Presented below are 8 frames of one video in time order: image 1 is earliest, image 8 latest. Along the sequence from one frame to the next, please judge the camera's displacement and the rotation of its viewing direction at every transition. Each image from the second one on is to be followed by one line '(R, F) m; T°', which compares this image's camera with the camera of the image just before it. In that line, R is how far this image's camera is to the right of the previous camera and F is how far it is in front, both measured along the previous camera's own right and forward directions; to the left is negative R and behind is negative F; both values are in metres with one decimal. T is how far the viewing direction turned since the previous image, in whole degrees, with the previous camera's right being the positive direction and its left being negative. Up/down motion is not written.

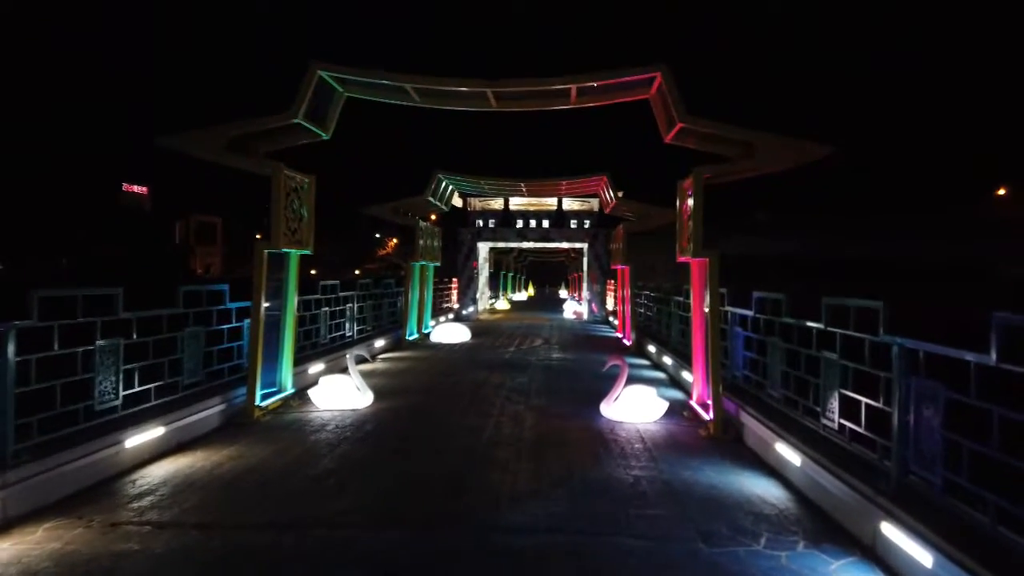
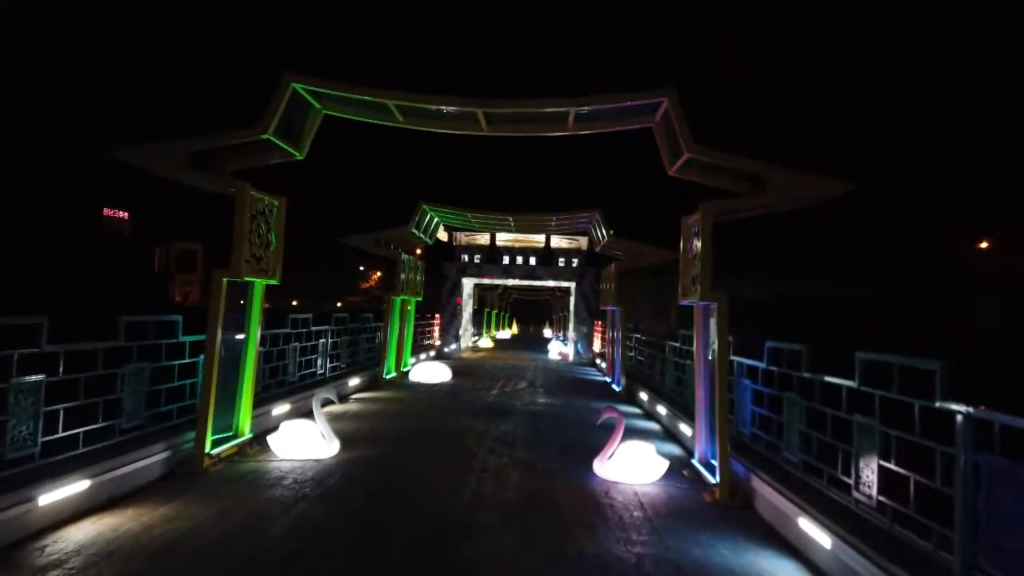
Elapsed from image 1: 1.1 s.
(0.0, +0.8) m; +1°
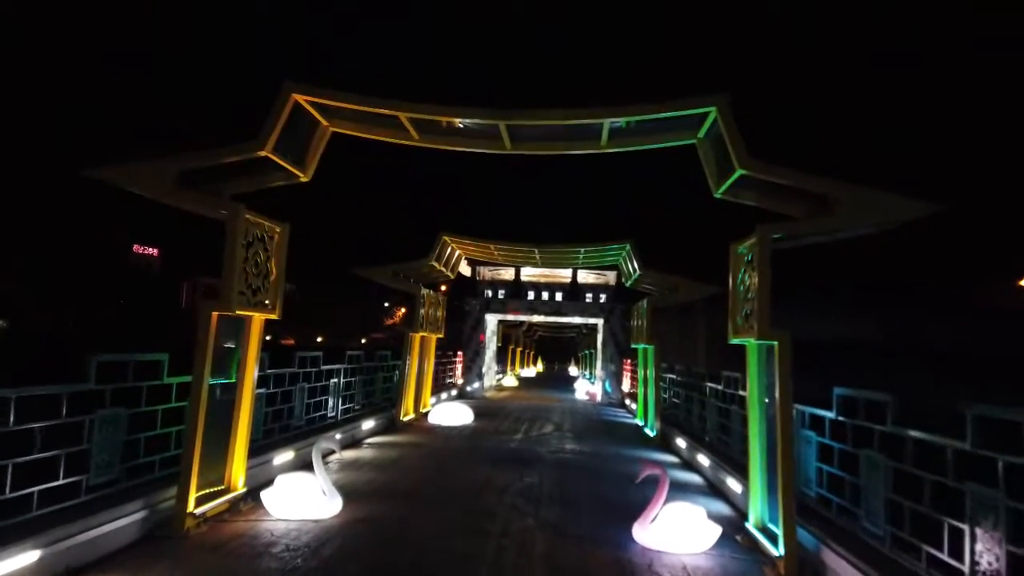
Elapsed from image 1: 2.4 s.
(0.0, +0.9) m; -2°
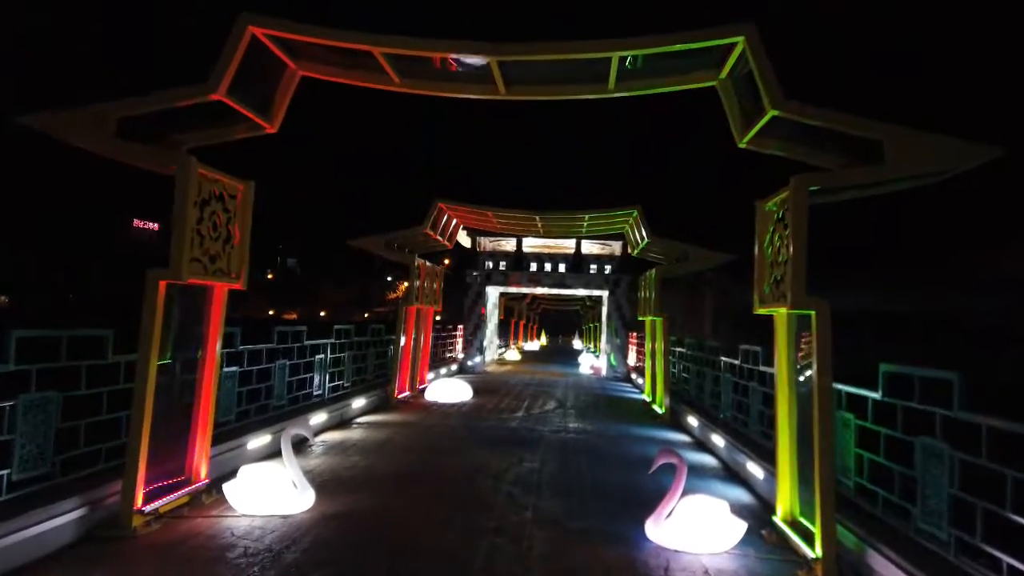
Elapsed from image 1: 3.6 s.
(+0.1, +0.9) m; 0°
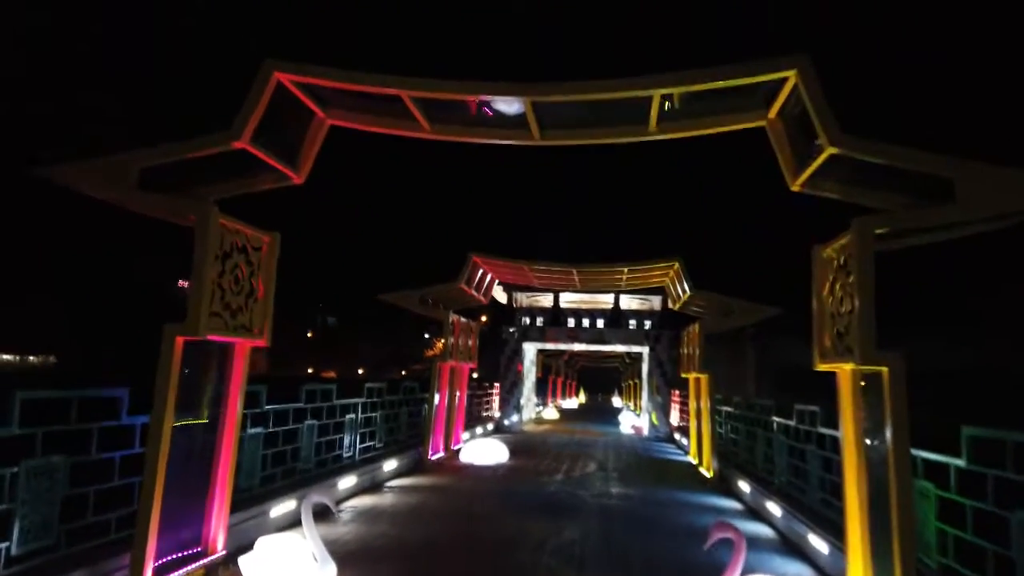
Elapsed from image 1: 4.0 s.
(0.0, +0.4) m; -3°
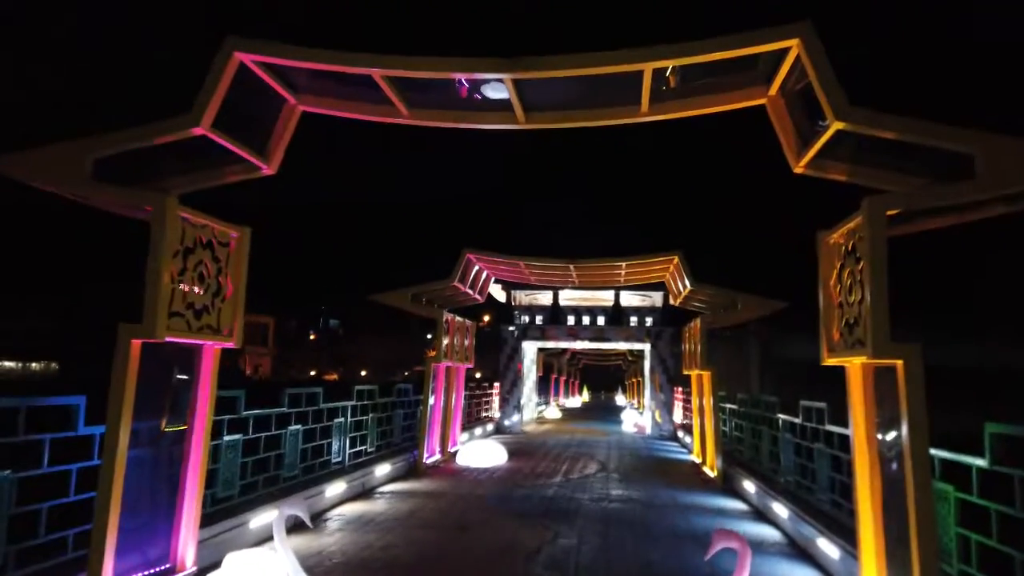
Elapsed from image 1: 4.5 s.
(+0.1, +0.4) m; 0°
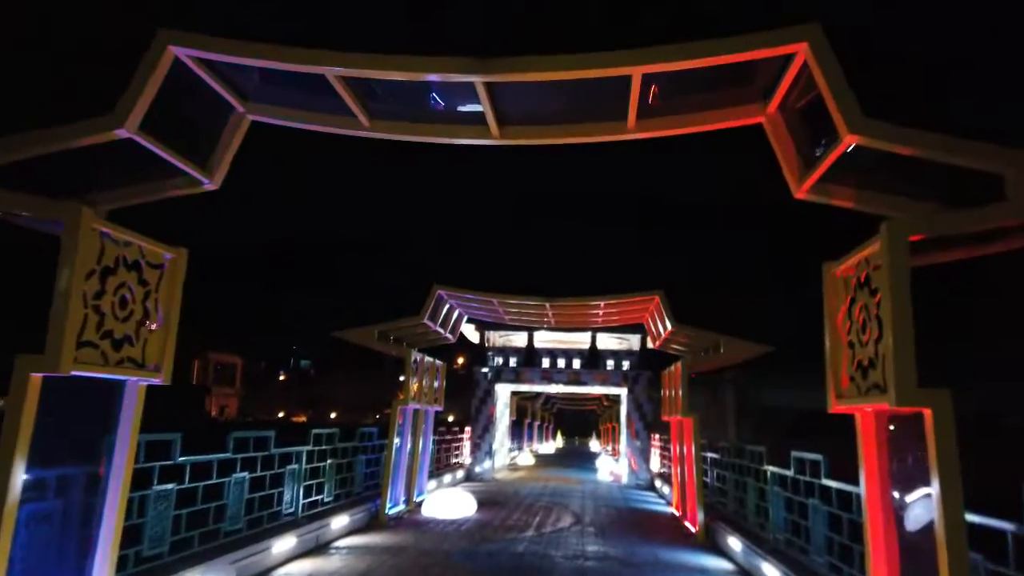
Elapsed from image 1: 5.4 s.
(0.0, +0.6) m; +2°
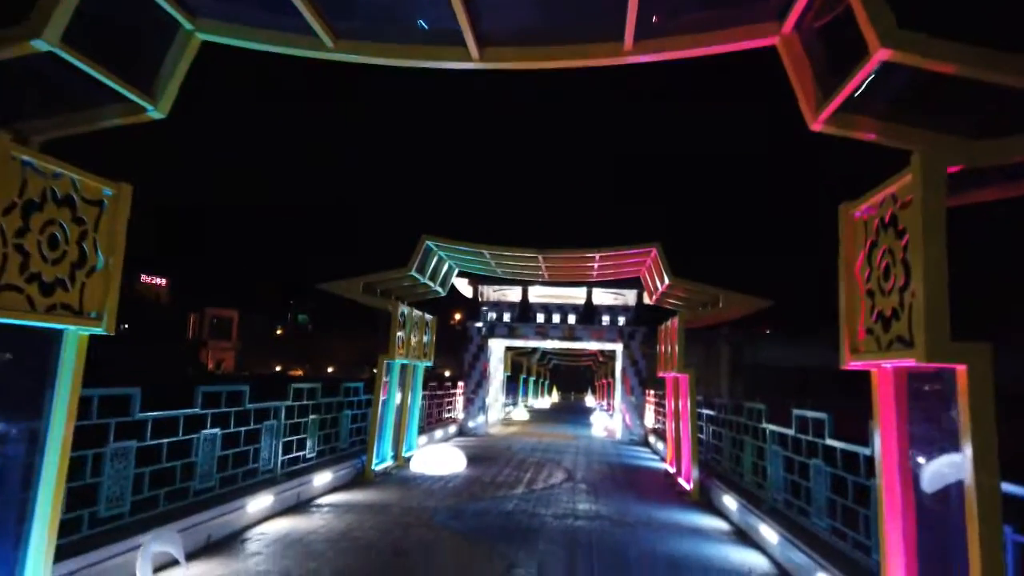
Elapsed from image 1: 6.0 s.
(+0.1, +0.5) m; 0°
